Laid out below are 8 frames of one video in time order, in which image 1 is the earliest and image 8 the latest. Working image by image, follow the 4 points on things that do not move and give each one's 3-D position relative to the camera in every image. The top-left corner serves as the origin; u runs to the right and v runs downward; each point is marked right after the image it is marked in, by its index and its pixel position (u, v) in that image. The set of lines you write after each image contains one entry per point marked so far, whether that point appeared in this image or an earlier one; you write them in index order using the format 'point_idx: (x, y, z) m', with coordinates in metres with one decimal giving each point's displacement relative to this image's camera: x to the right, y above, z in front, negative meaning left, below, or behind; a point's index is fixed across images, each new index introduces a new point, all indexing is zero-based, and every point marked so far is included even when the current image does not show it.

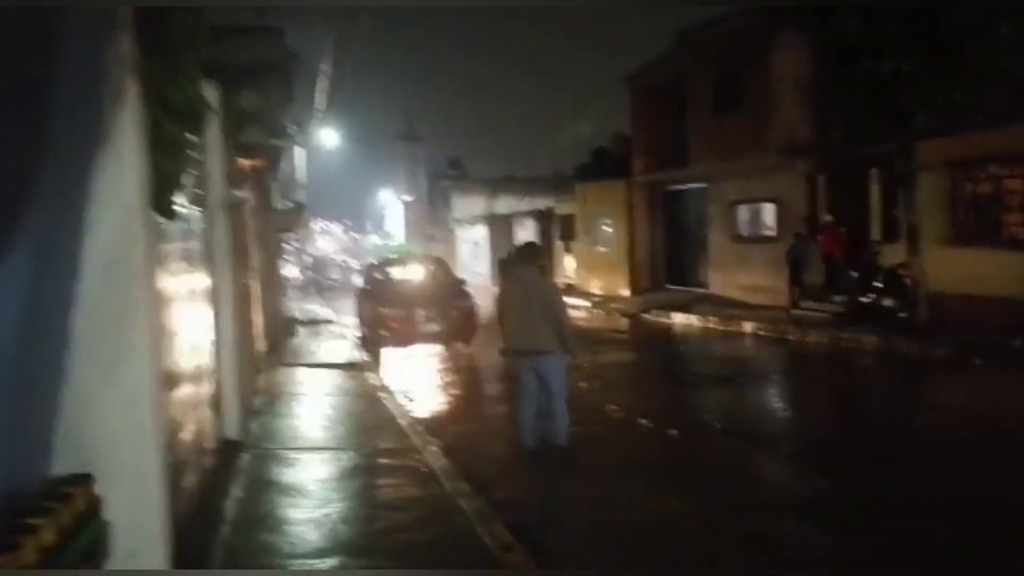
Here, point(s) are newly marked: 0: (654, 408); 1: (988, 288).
0: (+1.8, -1.4, +11.4) m
1: (+8.0, 0.0, +14.7) m
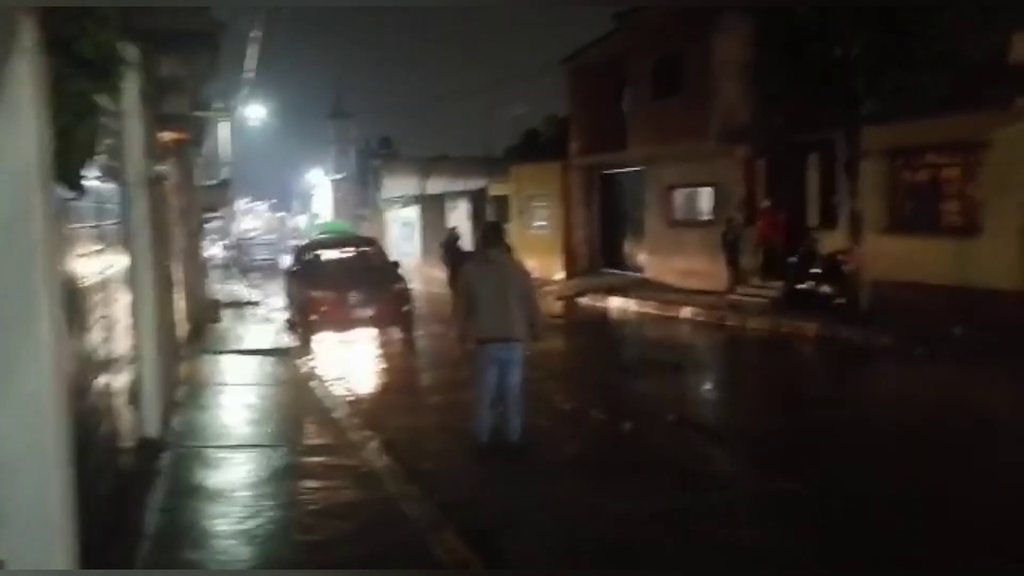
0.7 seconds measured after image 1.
0: (+1.1, -1.2, +11.0) m
1: (+7.0, +0.2, +14.8) m
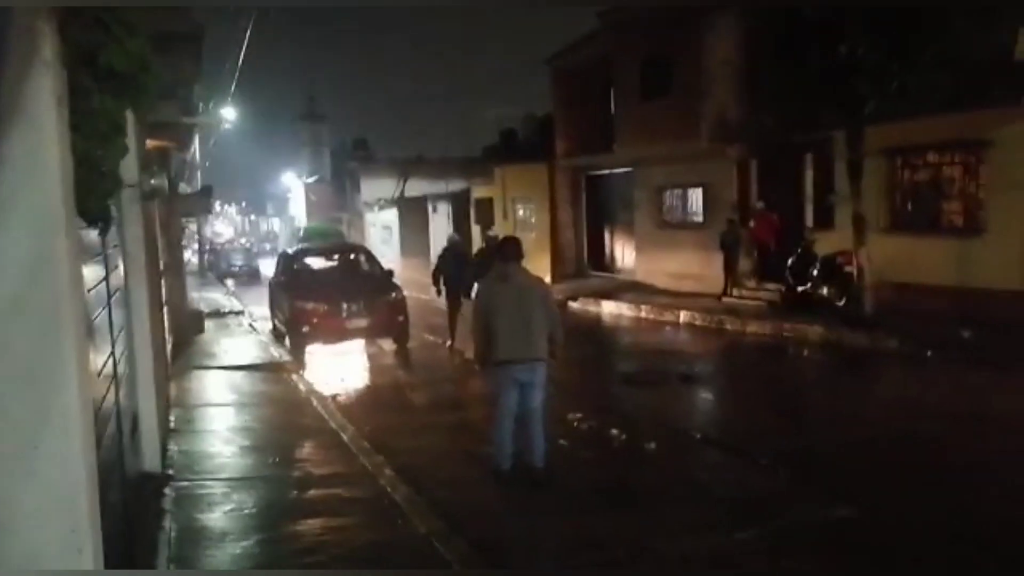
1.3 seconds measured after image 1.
0: (+1.2, -1.3, +10.6) m
1: (+6.9, +0.2, +14.6) m
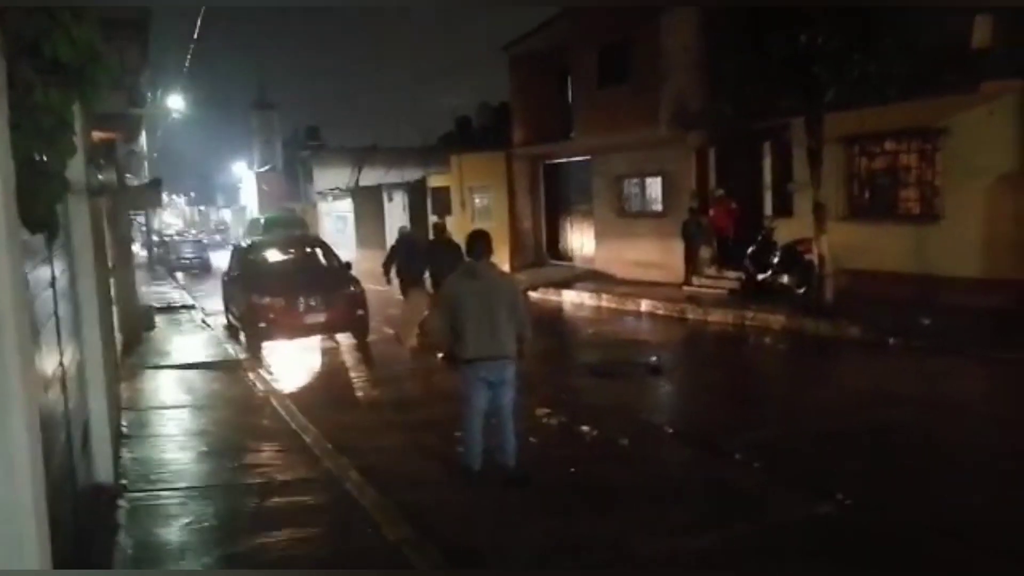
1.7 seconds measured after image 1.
0: (+0.8, -1.2, +10.5) m
1: (+6.3, +0.4, +14.7) m
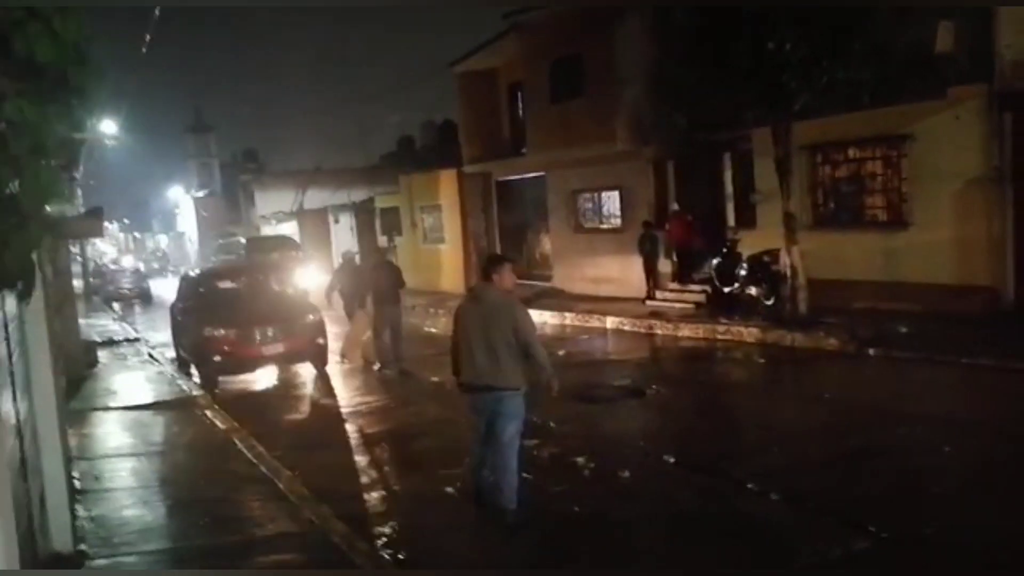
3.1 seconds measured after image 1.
0: (+0.5, -1.5, +10.0) m
1: (+5.7, +0.3, +14.6) m
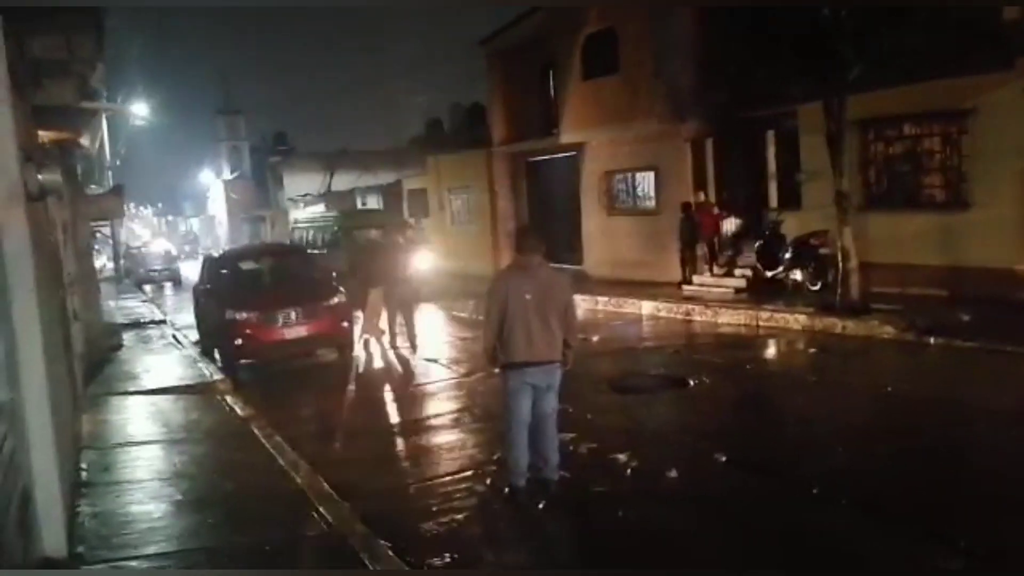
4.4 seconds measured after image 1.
0: (+0.9, -1.3, +9.4) m
1: (+6.2, +0.5, +13.7) m
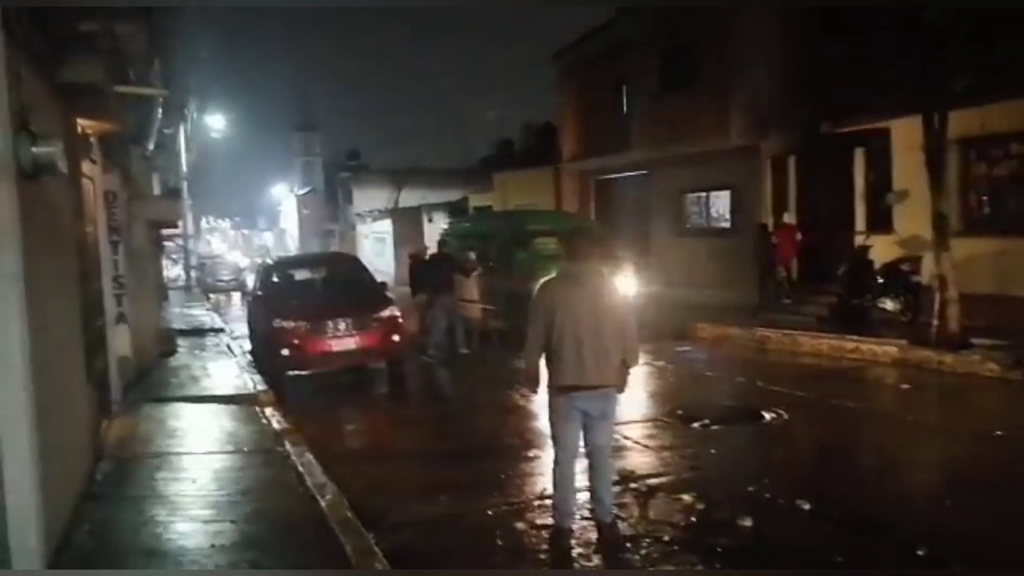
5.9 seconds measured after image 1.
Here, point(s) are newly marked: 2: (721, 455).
0: (+1.4, -1.5, +8.5) m
1: (+7.1, 0.0, +12.4) m
2: (+1.9, -1.5, +7.9) m
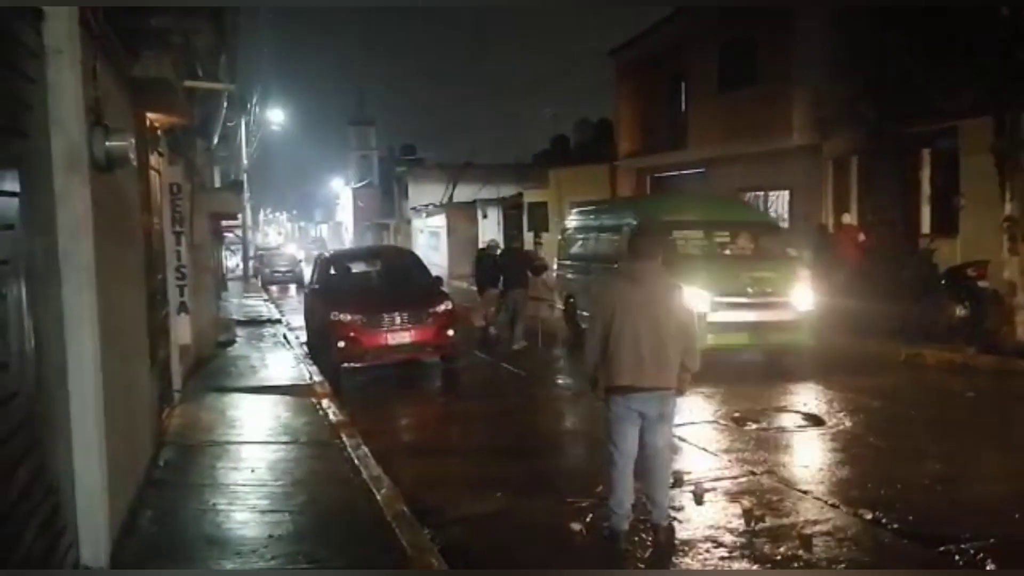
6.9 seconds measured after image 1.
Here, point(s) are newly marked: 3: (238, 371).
0: (+1.9, -1.5, +8.3) m
1: (+7.9, -0.1, +12.0) m
2: (+2.3, -1.5, +7.7) m
3: (-4.1, -1.2, +12.8) m
